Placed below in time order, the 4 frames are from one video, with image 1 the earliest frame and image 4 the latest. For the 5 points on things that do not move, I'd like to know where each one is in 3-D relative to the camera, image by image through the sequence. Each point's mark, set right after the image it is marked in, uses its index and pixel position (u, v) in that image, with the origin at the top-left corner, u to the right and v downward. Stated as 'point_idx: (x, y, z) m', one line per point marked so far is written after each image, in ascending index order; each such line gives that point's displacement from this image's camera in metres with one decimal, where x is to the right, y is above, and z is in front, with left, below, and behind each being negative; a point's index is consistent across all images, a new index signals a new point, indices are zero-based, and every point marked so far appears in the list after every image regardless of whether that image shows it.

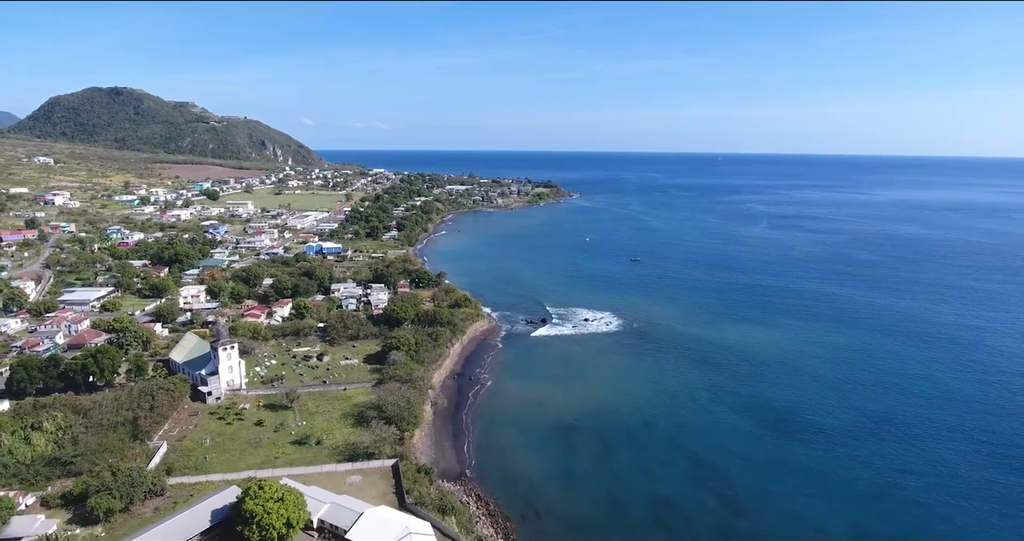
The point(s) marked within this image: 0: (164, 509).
0: (-7.1, -4.9, +11.6) m
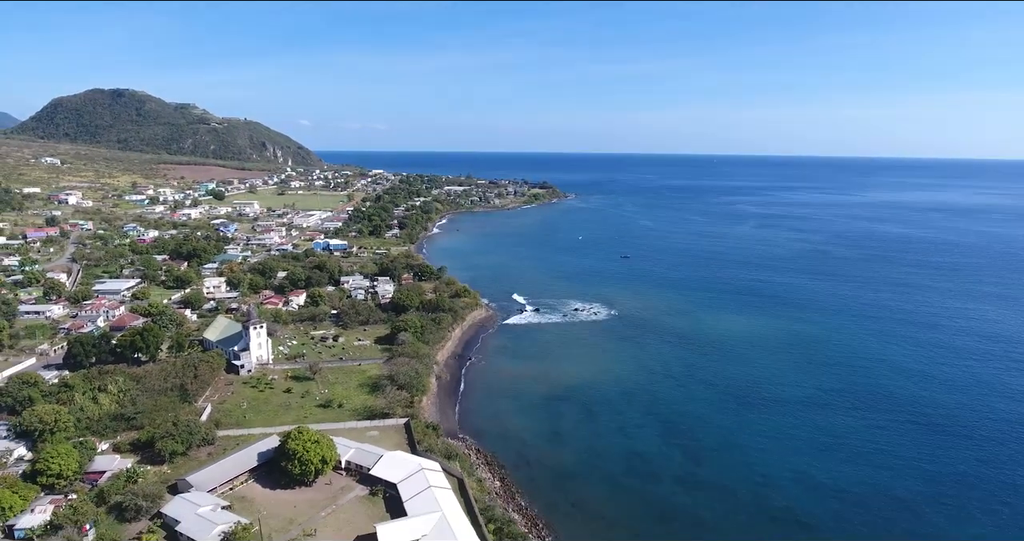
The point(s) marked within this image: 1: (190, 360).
0: (-7.3, -4.5, +13.9) m
1: (-10.0, -2.8, +17.7) m
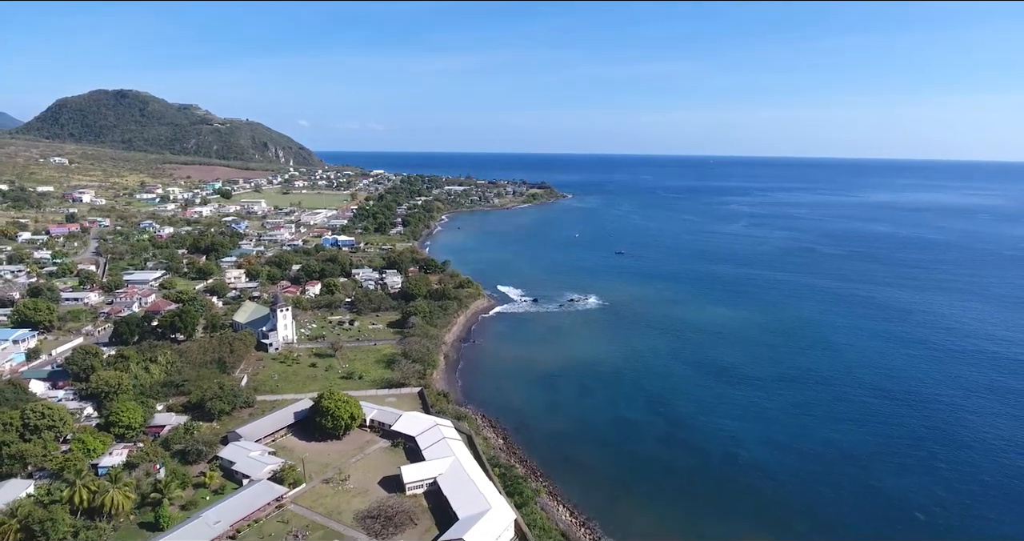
0: (-7.2, -4.0, +16.0) m
1: (-10.0, -2.3, +19.8) m
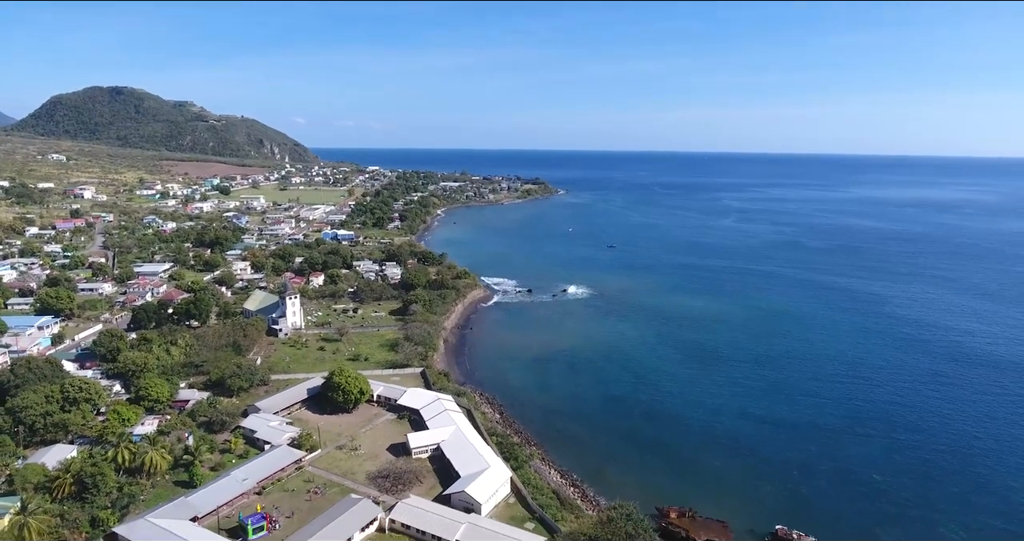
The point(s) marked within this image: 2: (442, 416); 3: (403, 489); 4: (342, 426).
0: (-7.4, -3.7, +17.3) m
1: (-10.2, -1.9, +21.1) m
2: (-1.9, -4.0, +15.6) m
3: (-2.5, -5.0, +13.0) m
4: (-4.7, -4.3, +15.7) m
